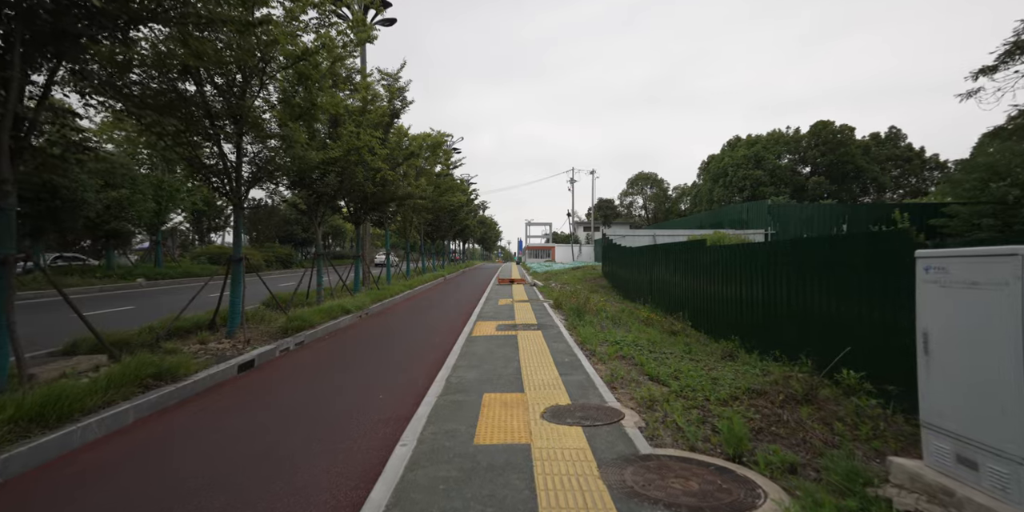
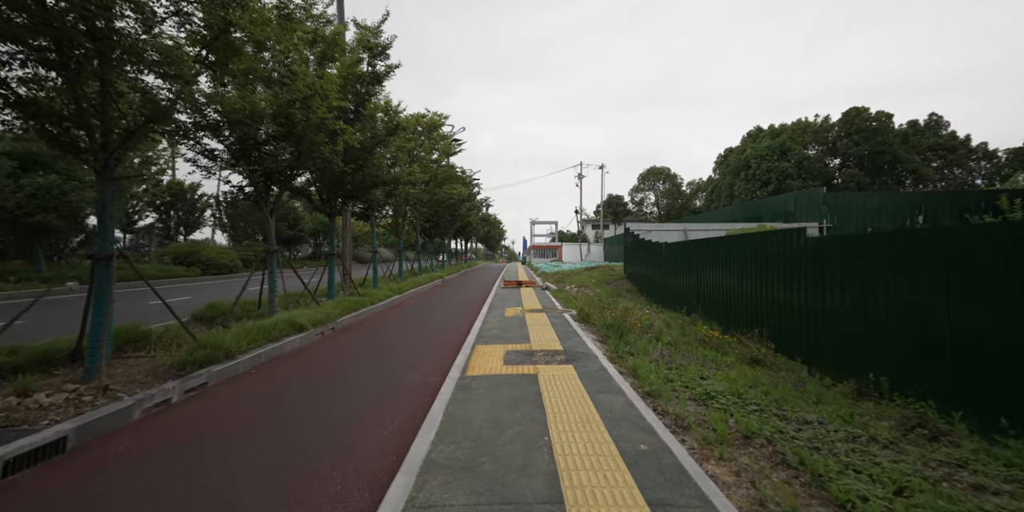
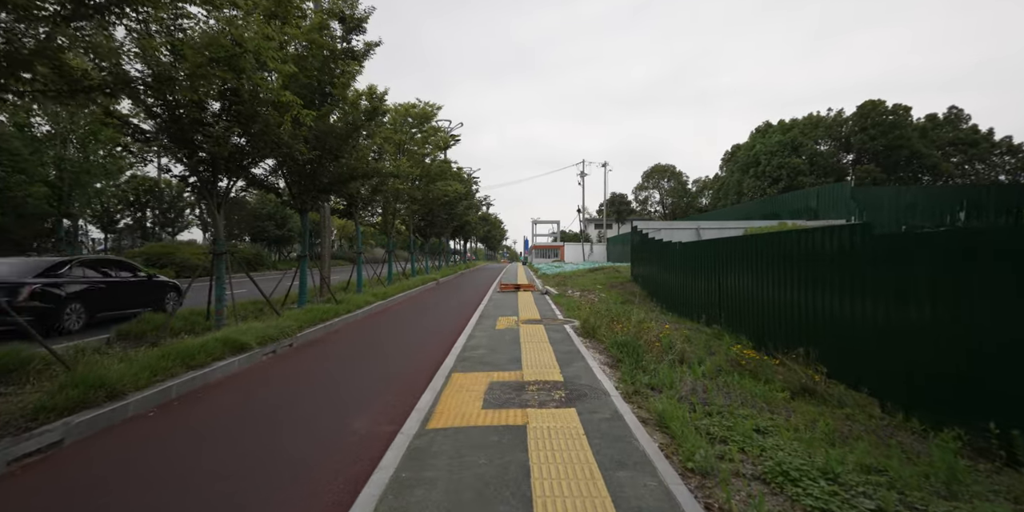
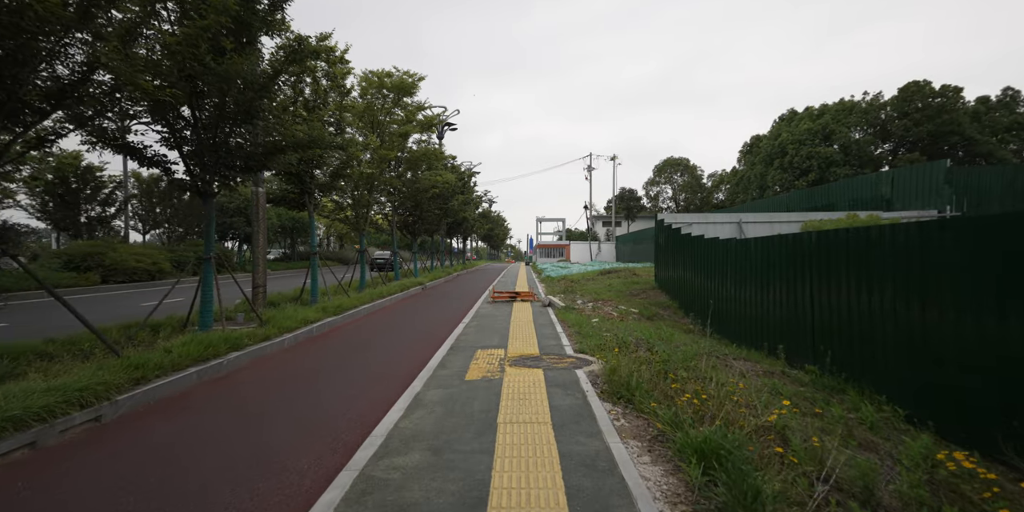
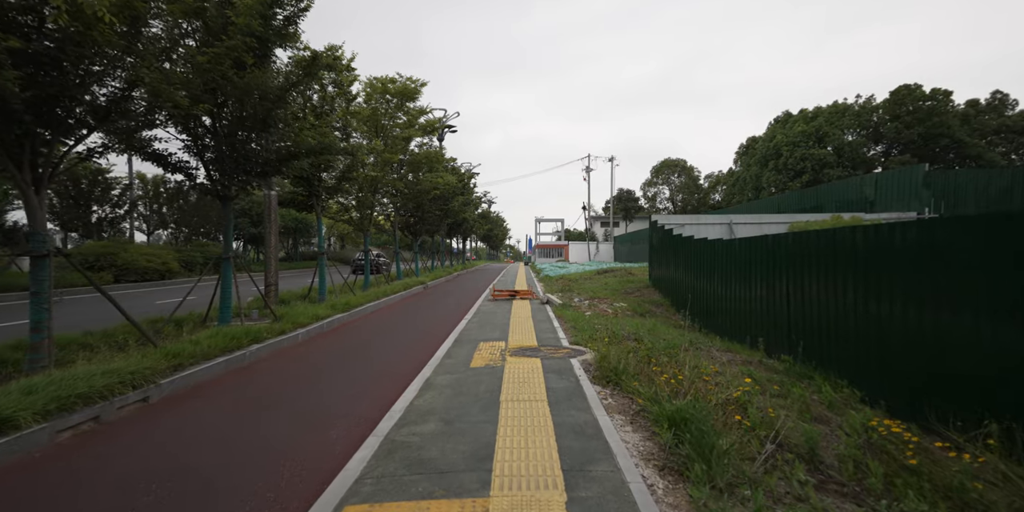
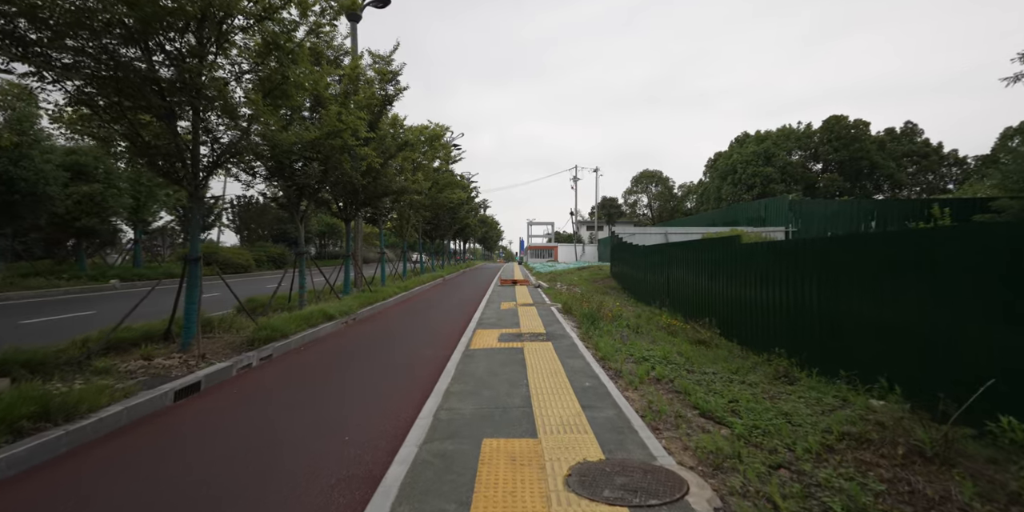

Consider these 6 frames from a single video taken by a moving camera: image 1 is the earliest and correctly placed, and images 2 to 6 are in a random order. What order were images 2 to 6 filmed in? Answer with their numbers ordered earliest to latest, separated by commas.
6, 2, 3, 5, 4
